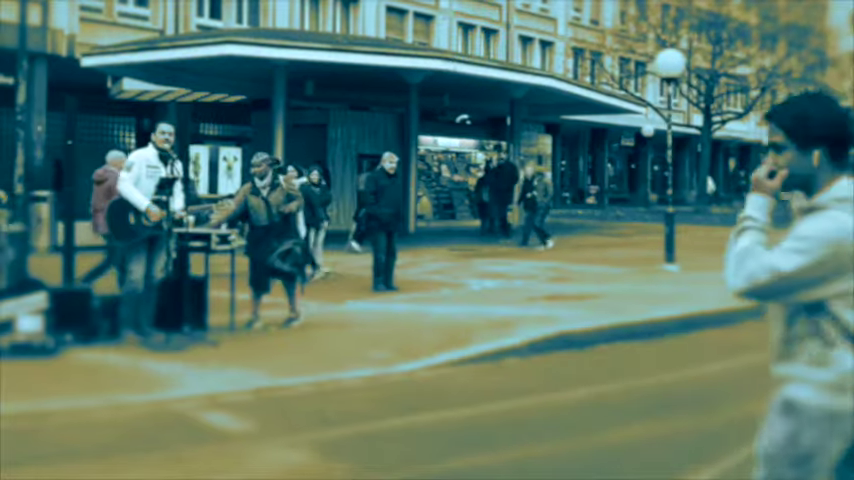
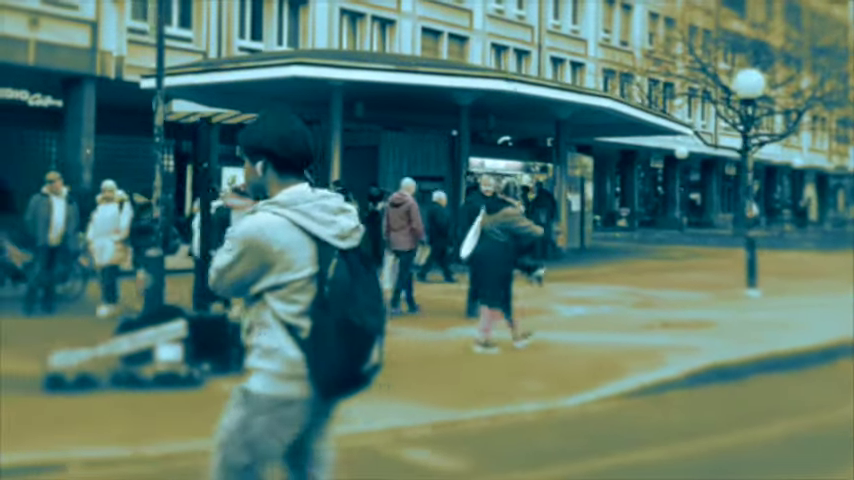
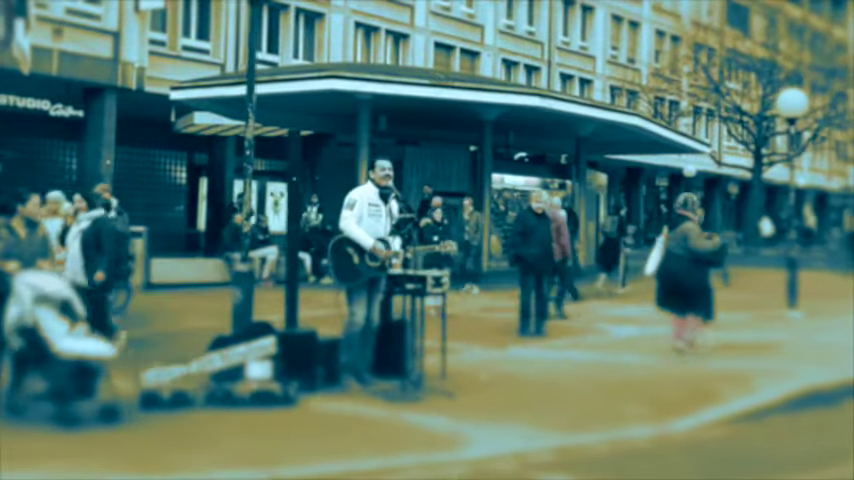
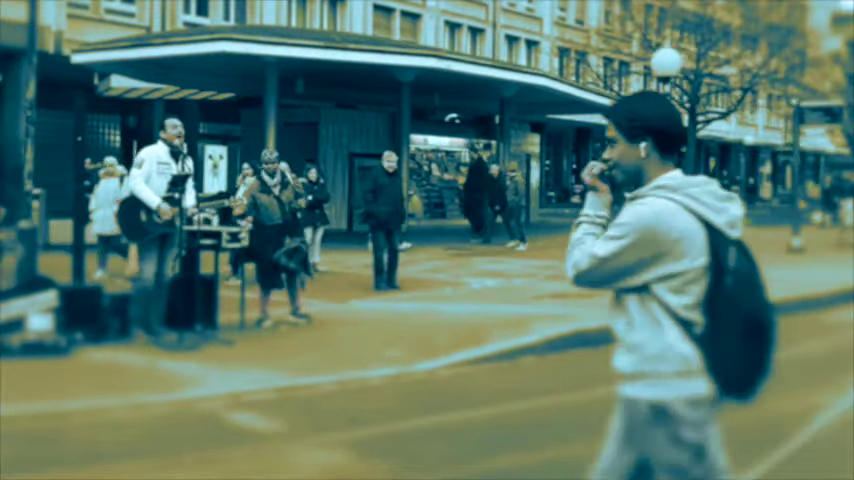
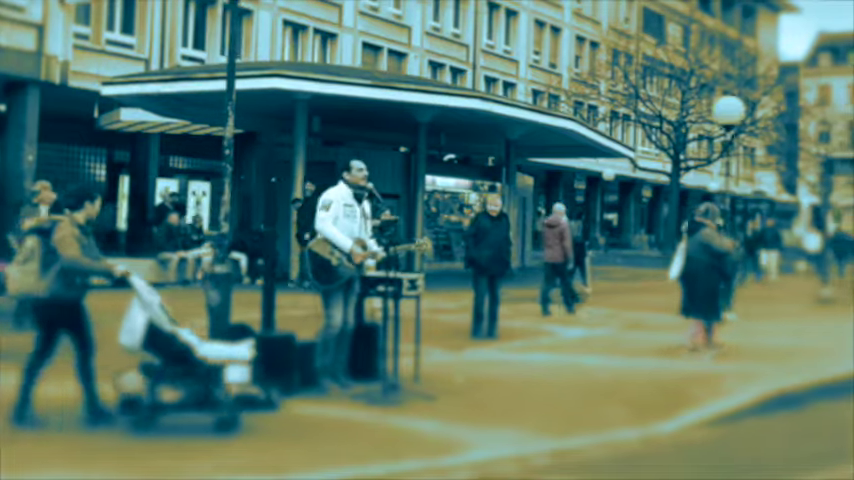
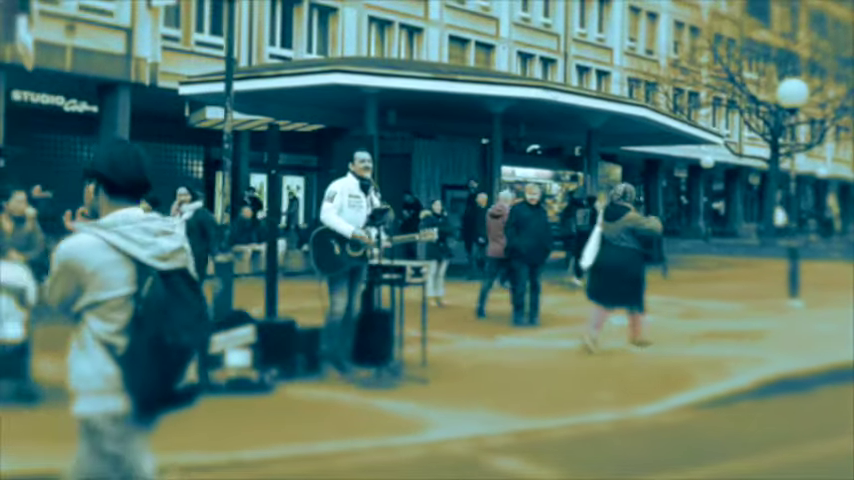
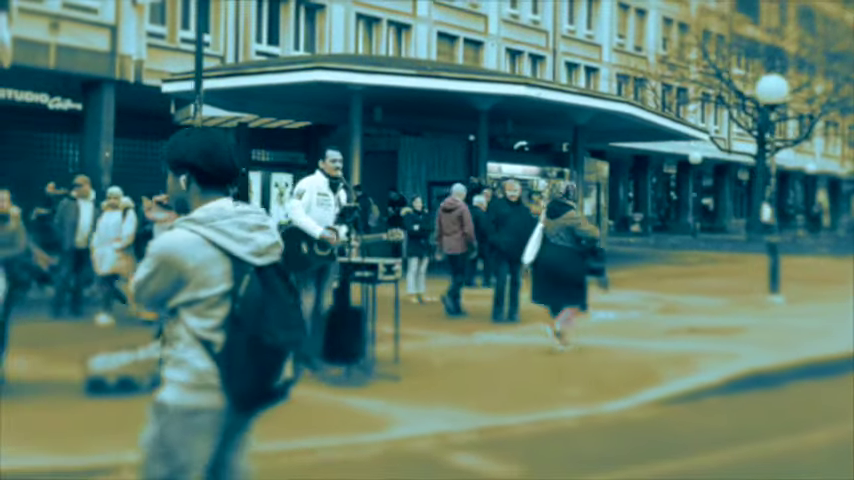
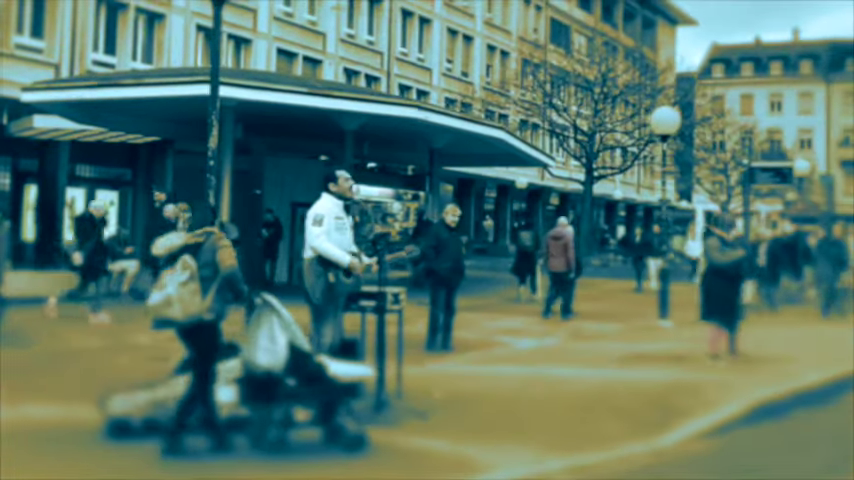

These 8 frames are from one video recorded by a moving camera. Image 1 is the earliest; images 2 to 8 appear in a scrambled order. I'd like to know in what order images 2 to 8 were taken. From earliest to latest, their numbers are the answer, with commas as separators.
4, 2, 7, 6, 3, 5, 8
